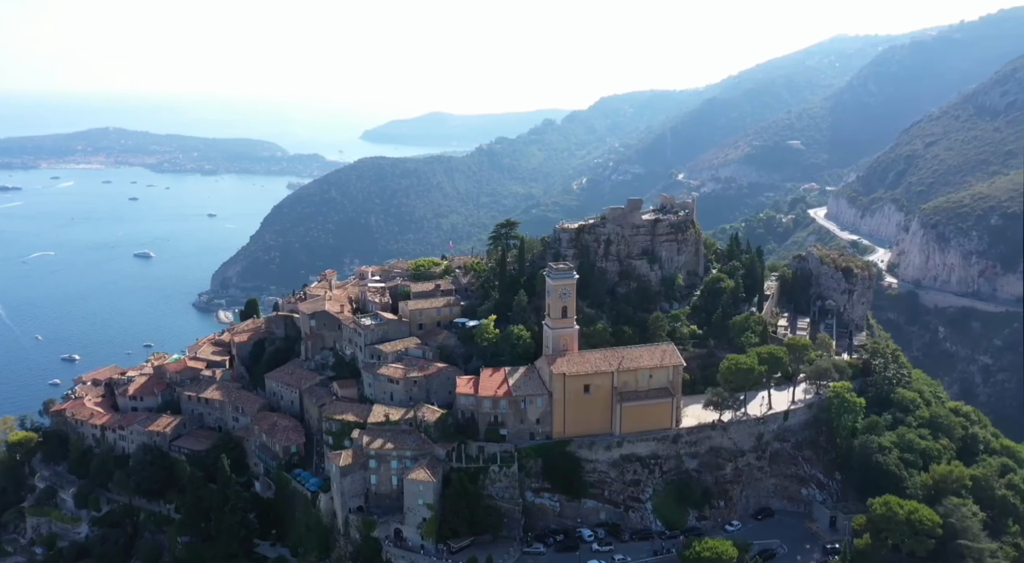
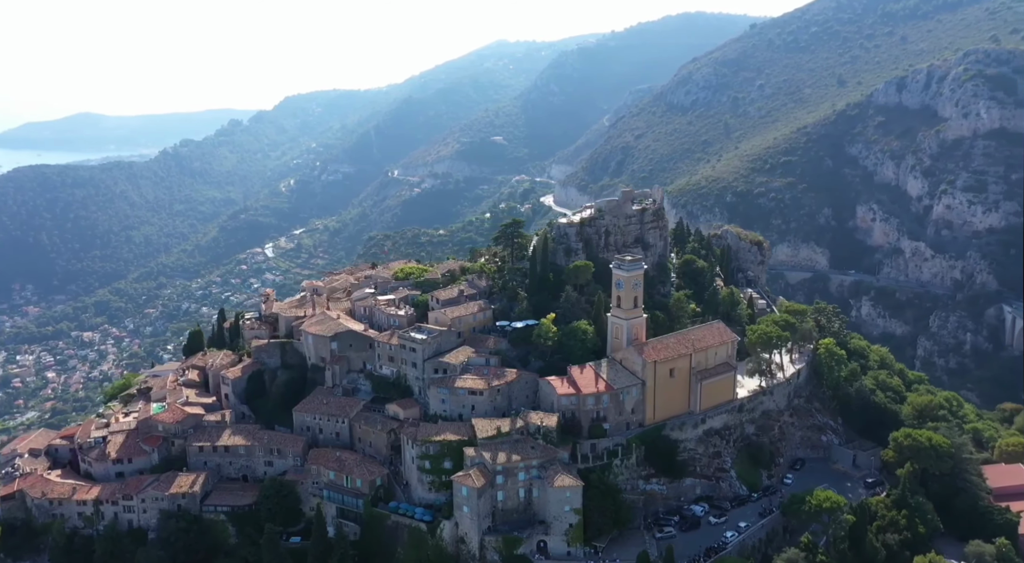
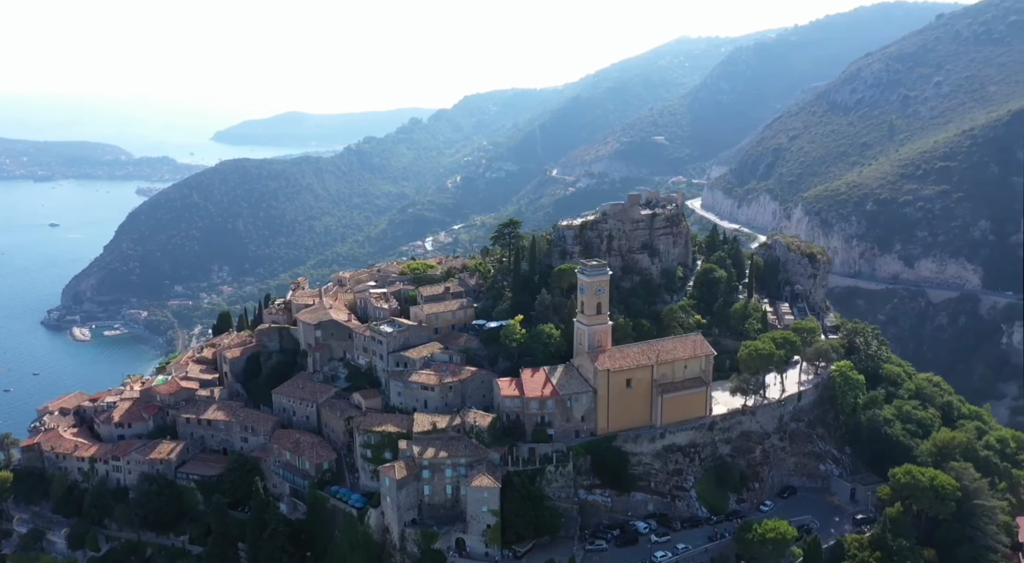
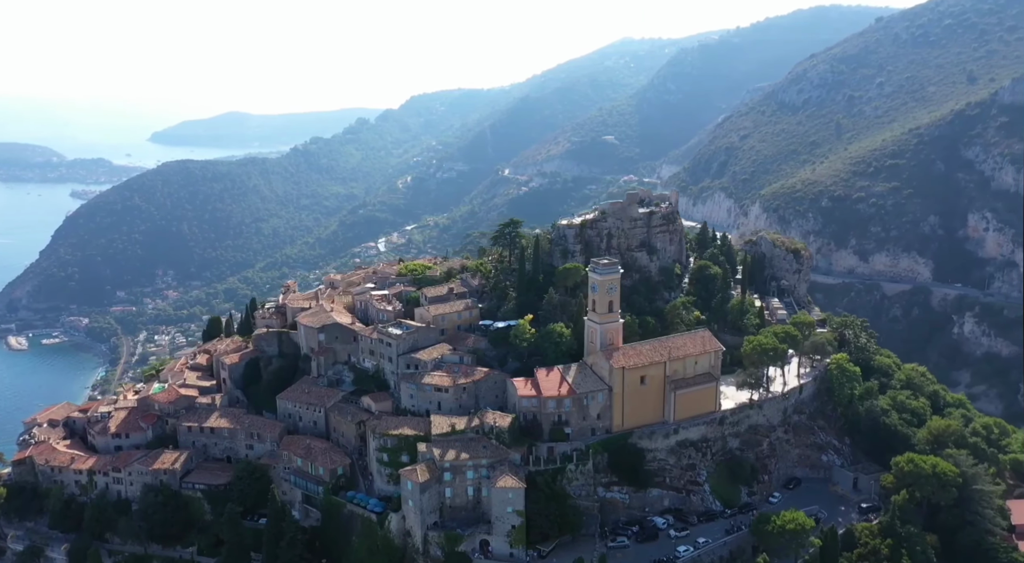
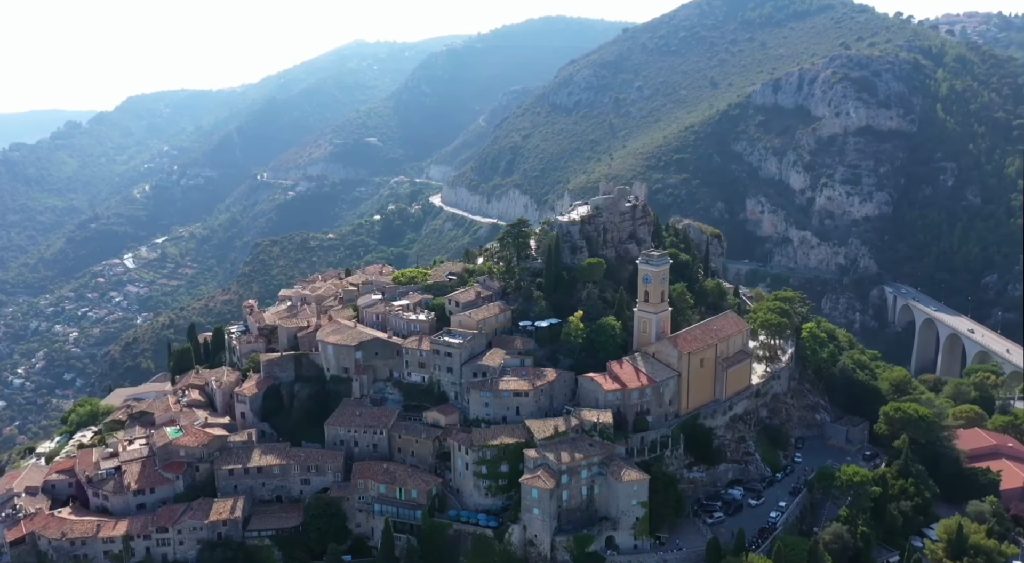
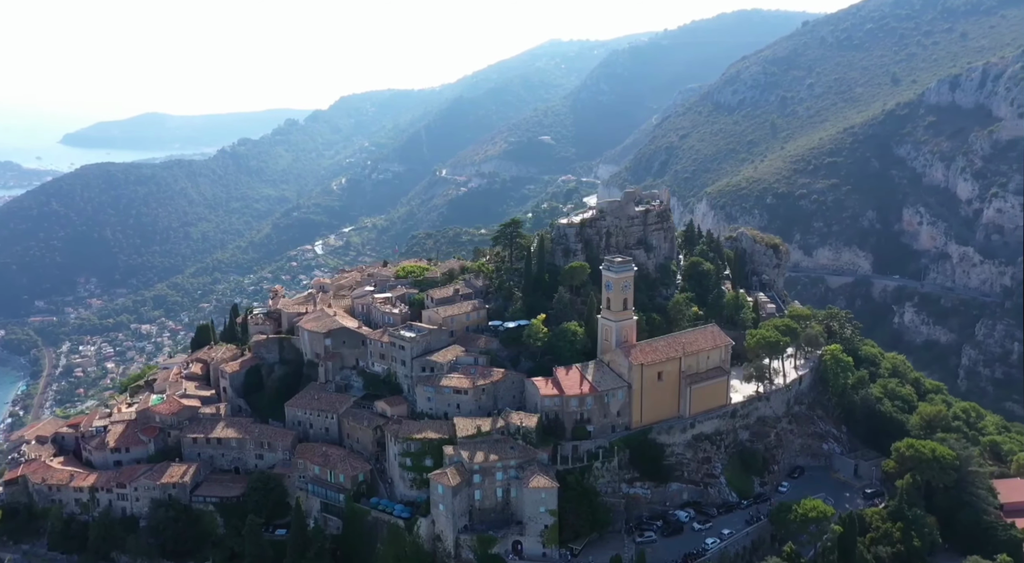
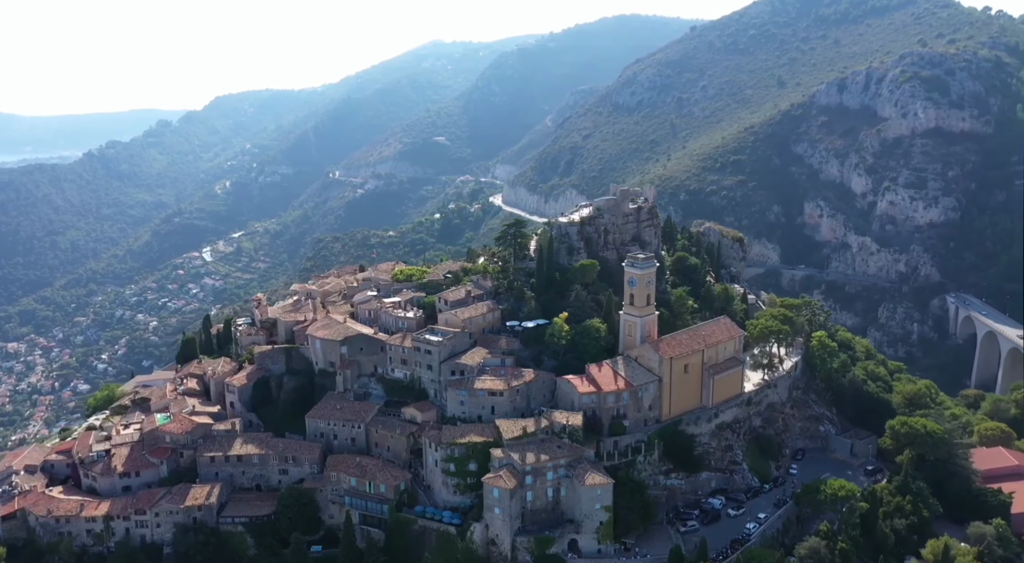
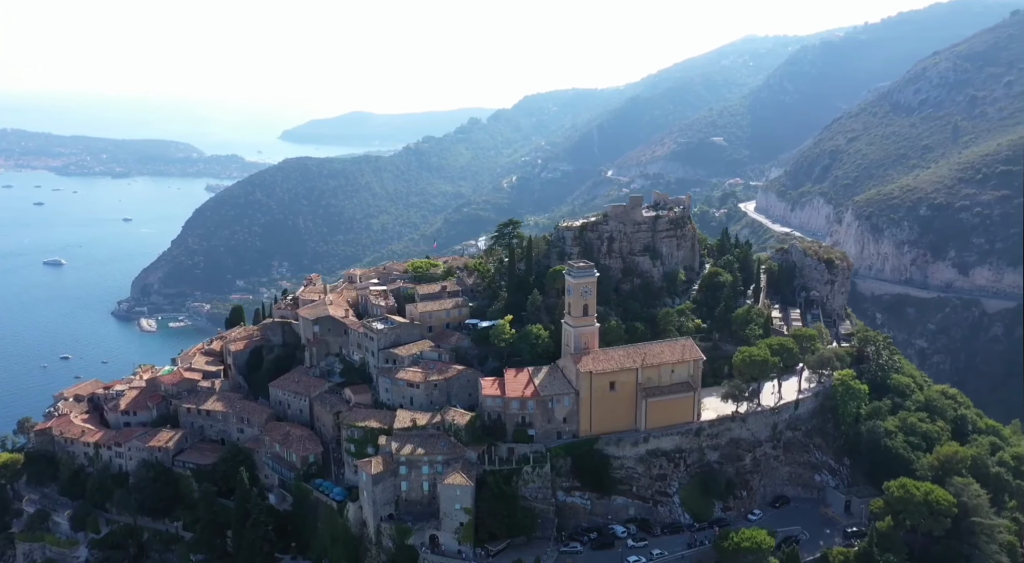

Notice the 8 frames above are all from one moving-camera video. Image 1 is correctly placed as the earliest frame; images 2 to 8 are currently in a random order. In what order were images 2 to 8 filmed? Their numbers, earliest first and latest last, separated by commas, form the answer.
8, 3, 4, 6, 2, 7, 5
